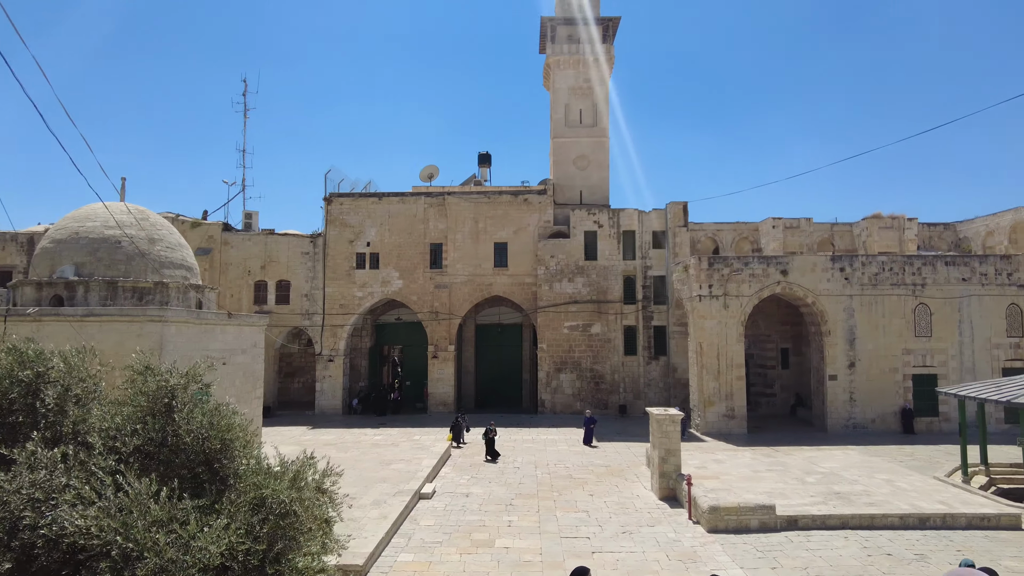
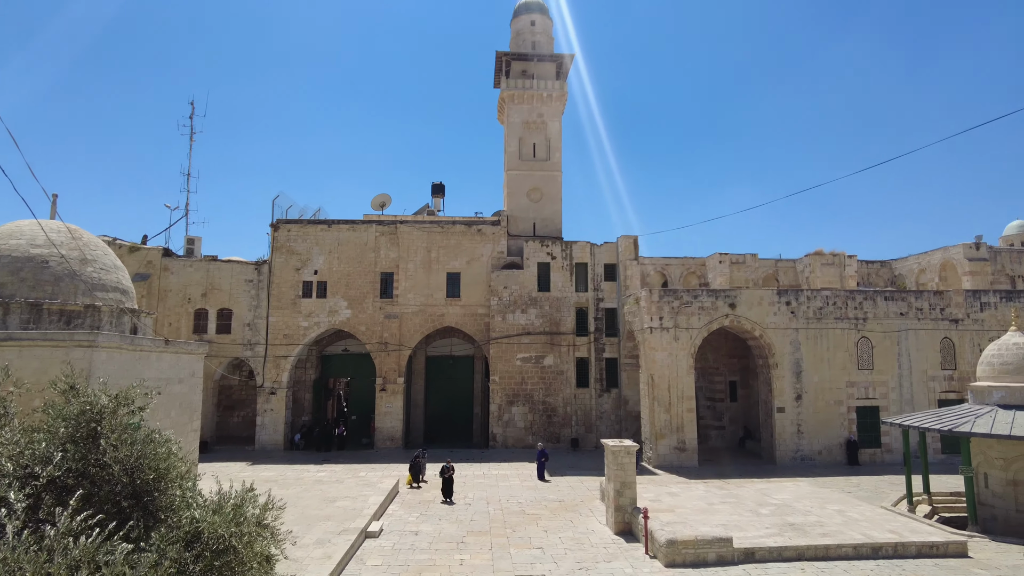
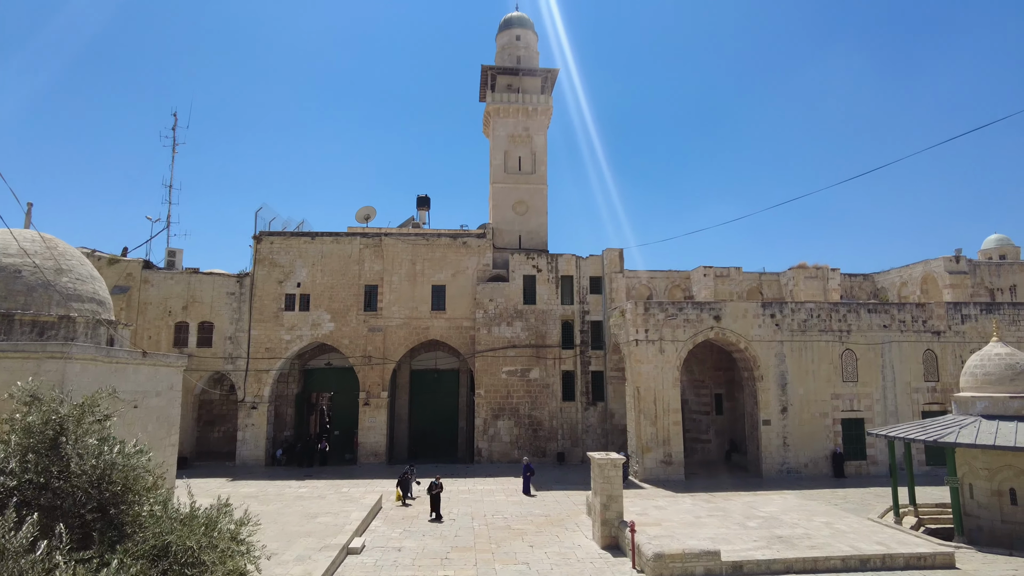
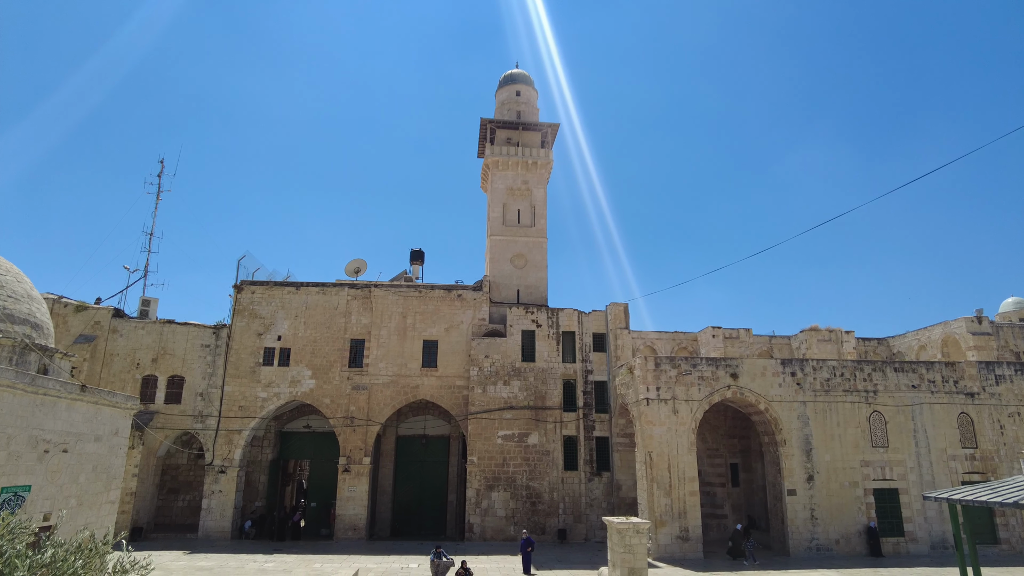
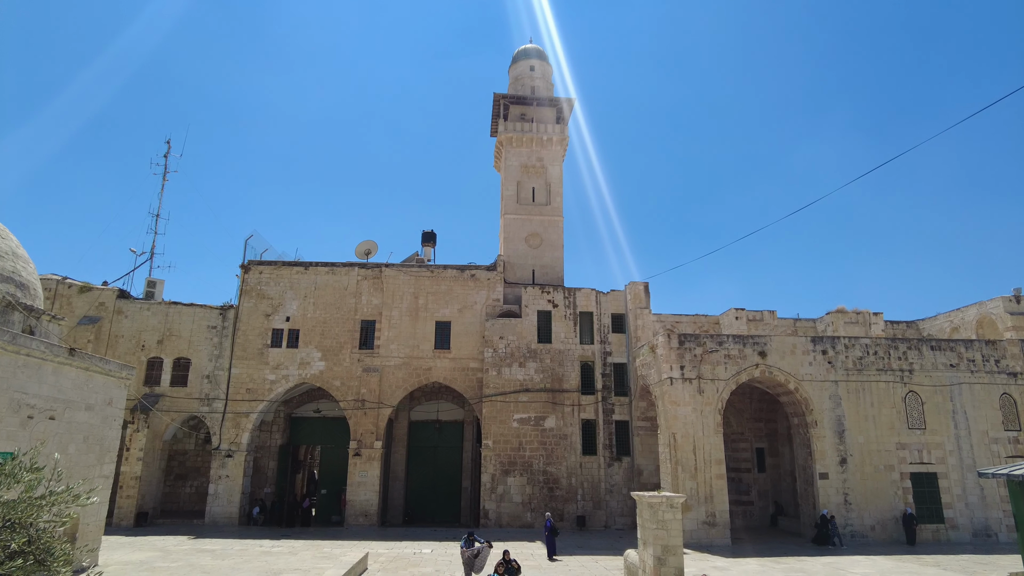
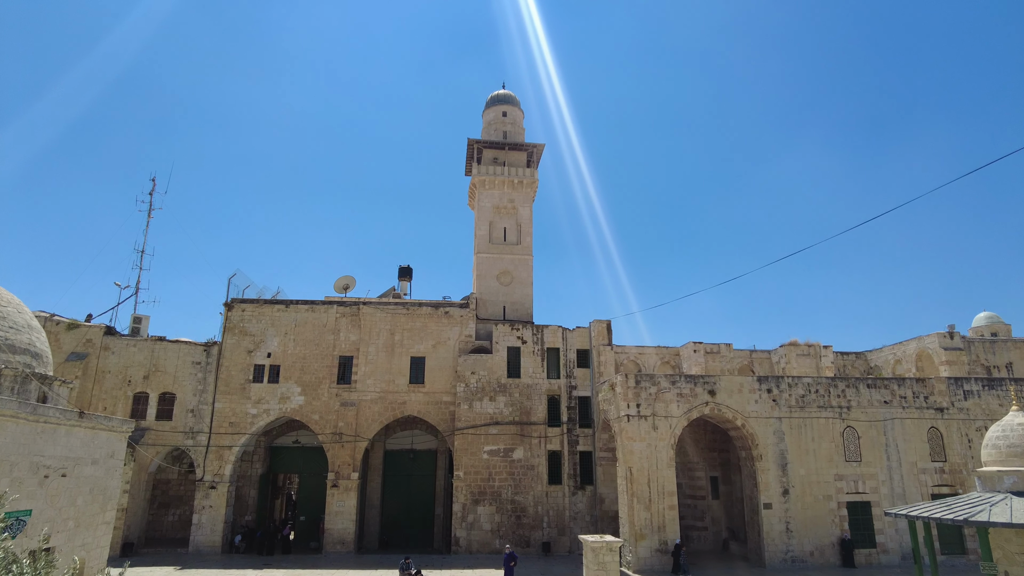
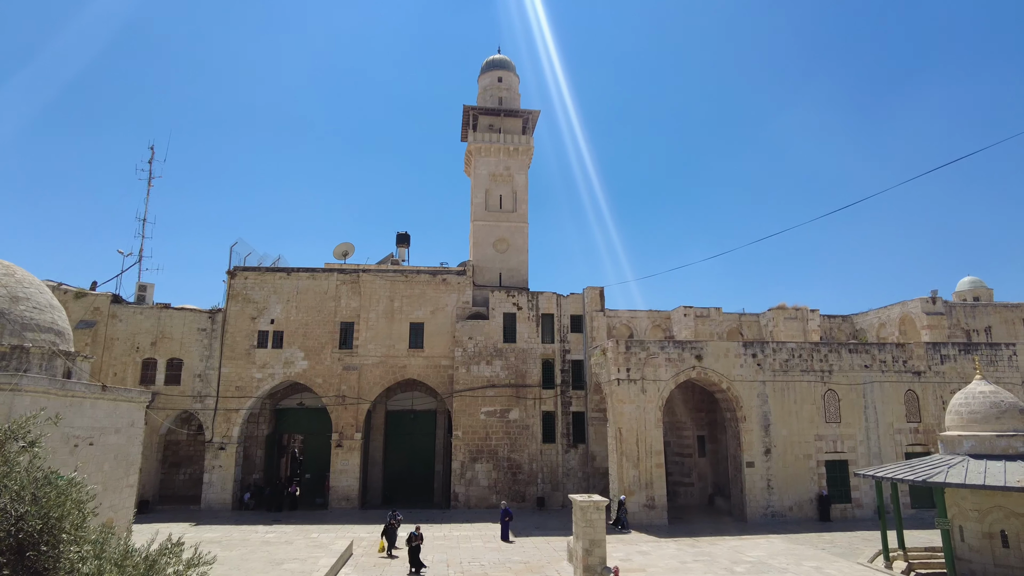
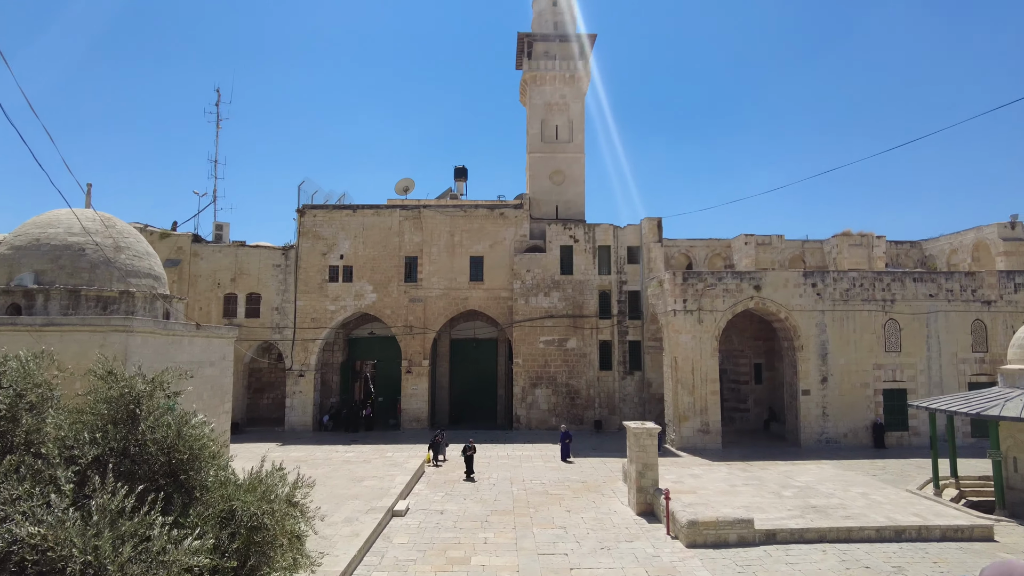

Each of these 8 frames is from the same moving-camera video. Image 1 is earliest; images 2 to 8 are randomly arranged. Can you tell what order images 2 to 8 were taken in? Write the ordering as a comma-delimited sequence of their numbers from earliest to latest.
8, 2, 3, 7, 6, 4, 5
